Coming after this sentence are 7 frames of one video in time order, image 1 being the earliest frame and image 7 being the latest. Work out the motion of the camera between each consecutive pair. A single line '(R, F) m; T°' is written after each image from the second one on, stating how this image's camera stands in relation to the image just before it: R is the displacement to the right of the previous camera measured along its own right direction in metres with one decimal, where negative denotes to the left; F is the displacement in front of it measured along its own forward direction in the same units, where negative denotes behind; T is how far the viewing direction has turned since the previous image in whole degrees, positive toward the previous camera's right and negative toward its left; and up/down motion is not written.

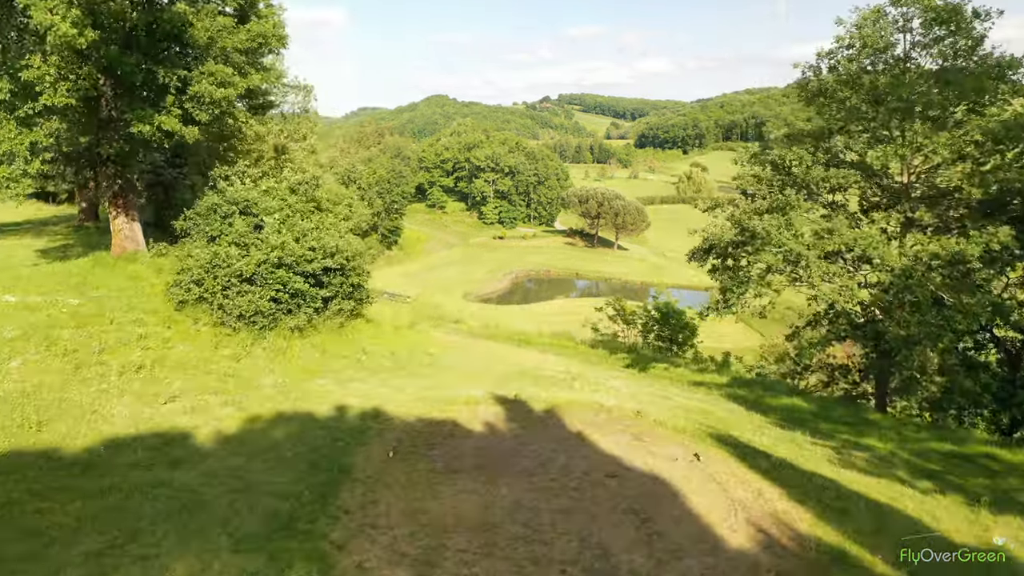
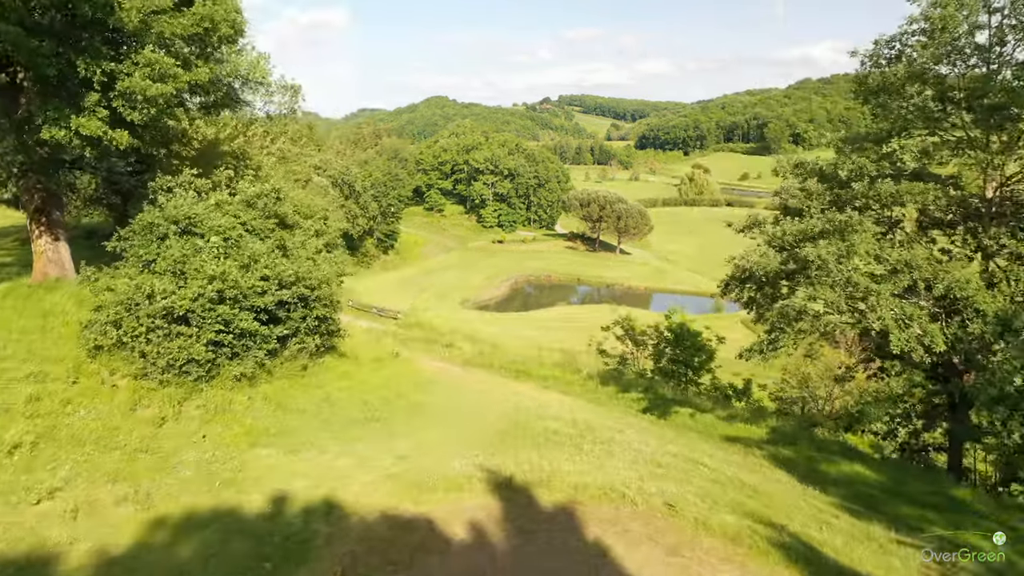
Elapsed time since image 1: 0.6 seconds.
(0.0, +1.9) m; 0°
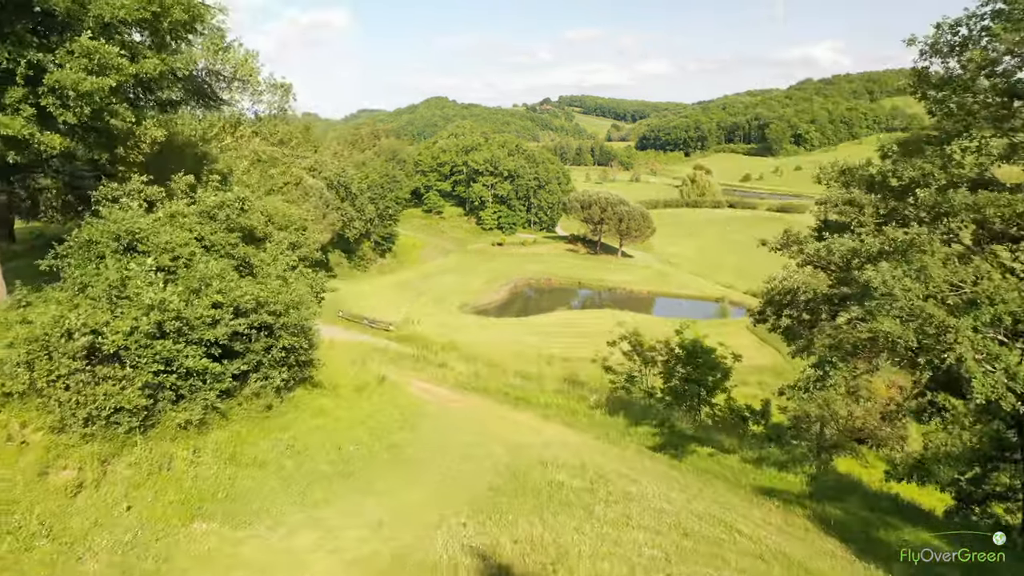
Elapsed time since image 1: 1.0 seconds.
(0.0, +1.3) m; 0°
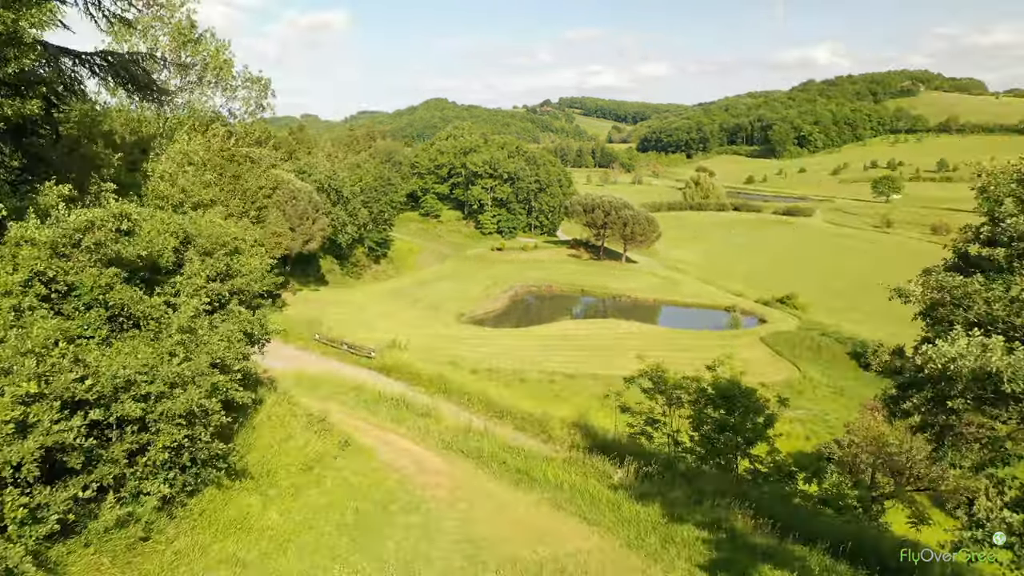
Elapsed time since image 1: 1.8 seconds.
(0.0, +2.8) m; 0°
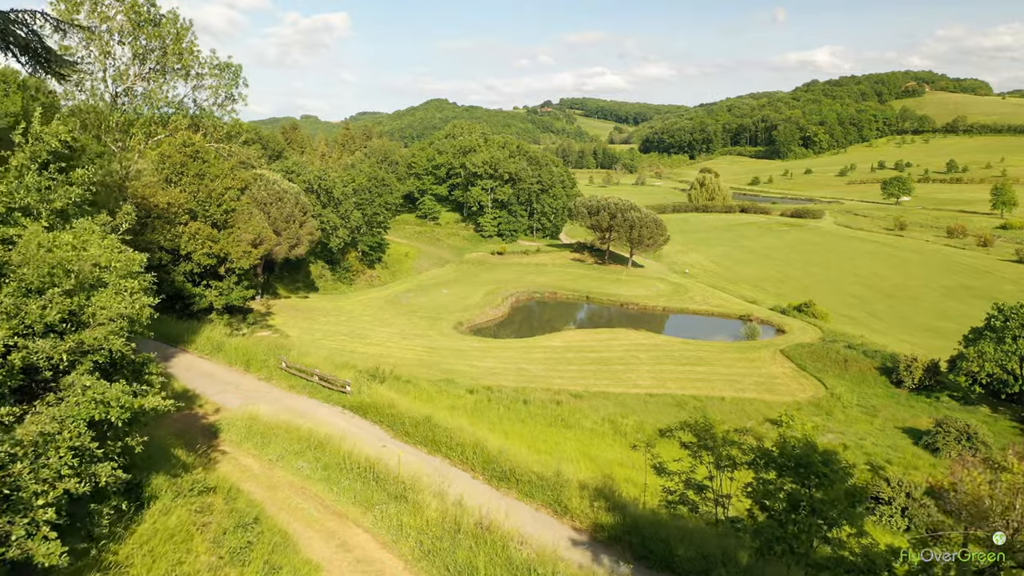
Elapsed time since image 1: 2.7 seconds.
(-0.1, +3.2) m; 0°
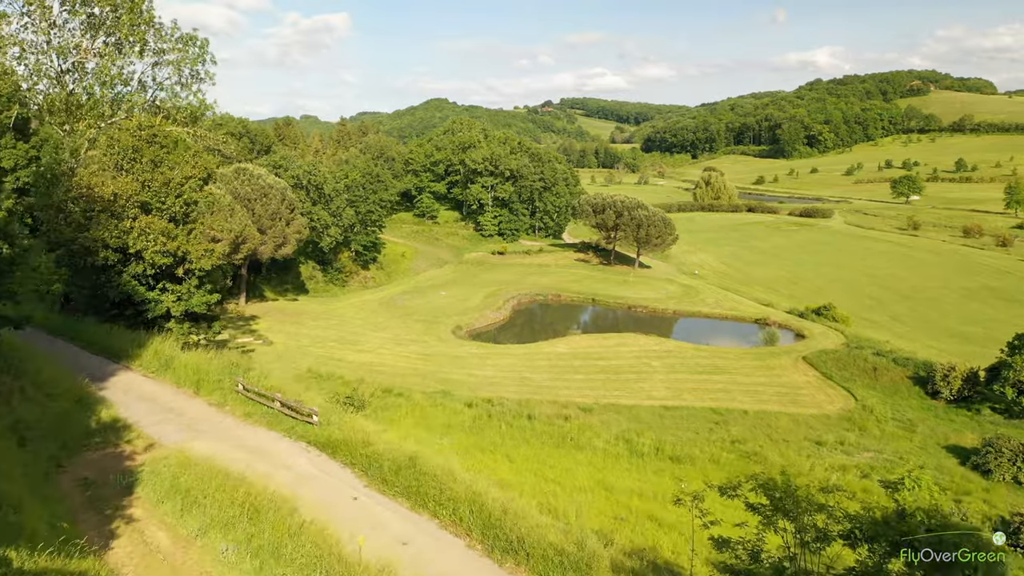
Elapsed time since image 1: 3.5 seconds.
(-0.1, +3.0) m; 0°
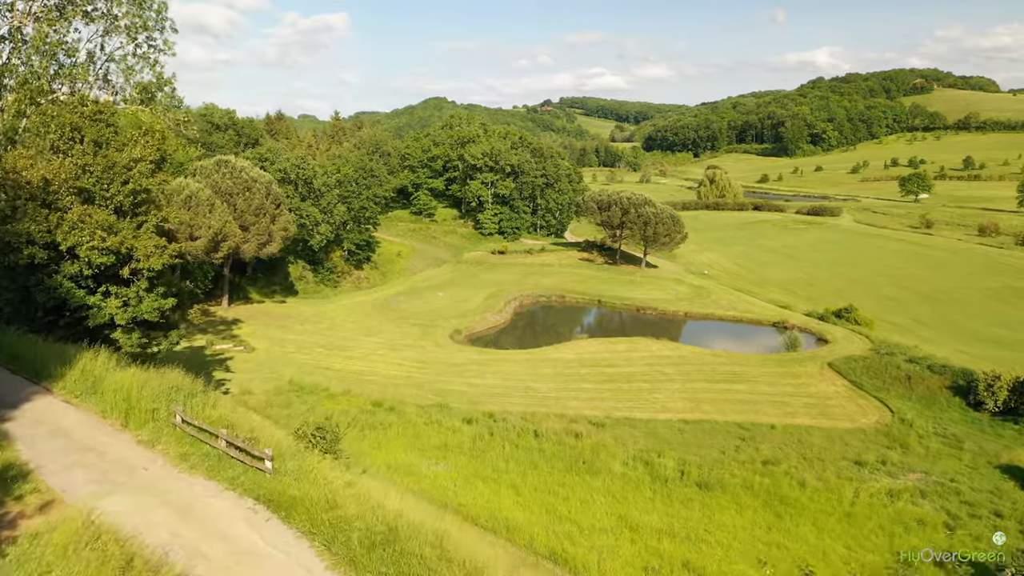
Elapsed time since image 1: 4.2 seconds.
(-0.2, +3.0) m; 0°
